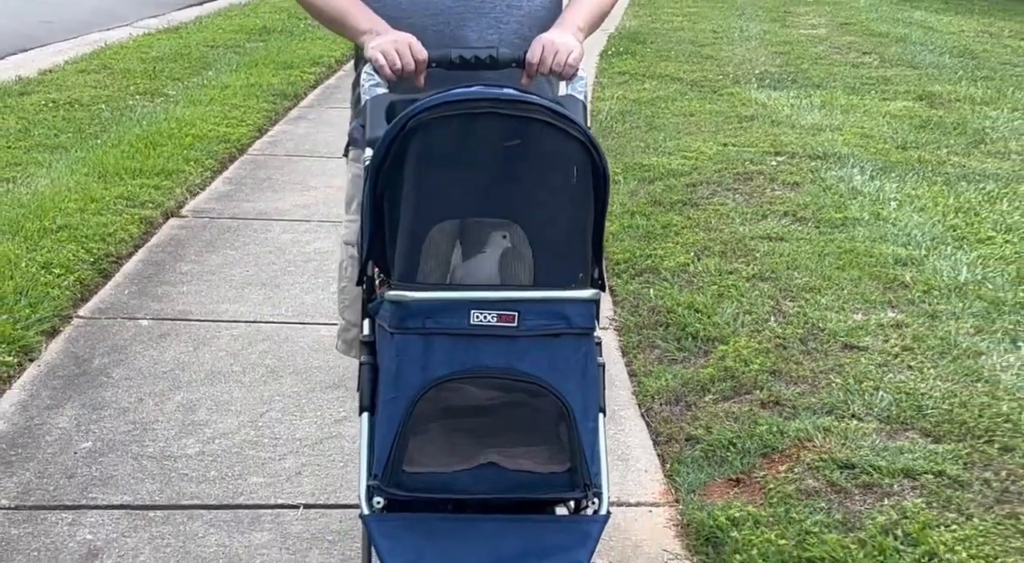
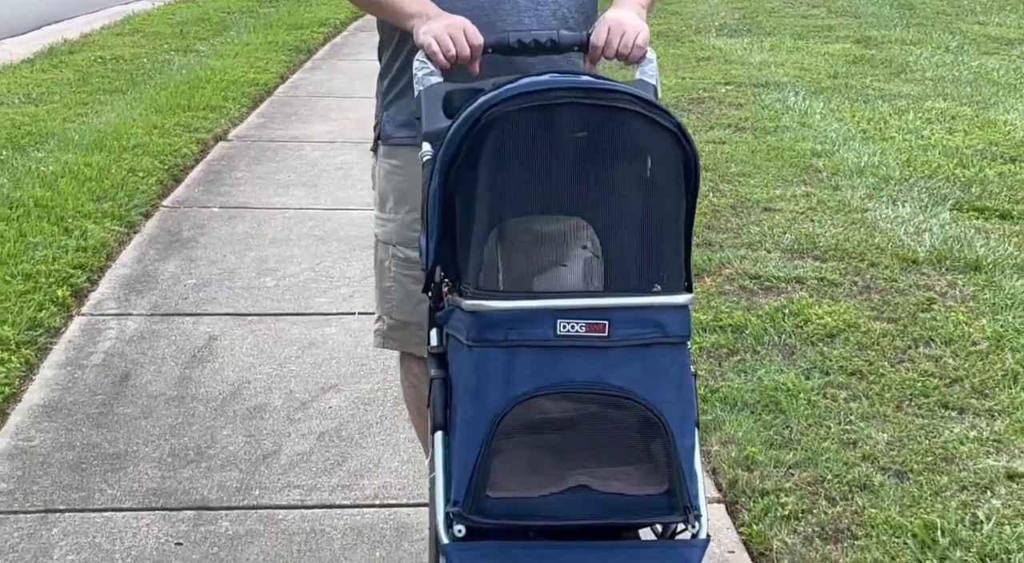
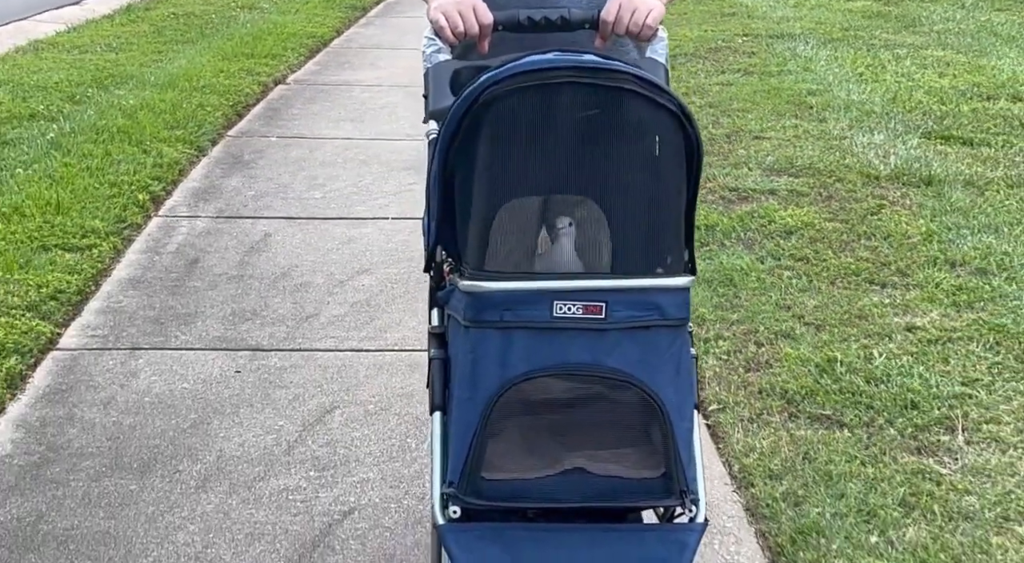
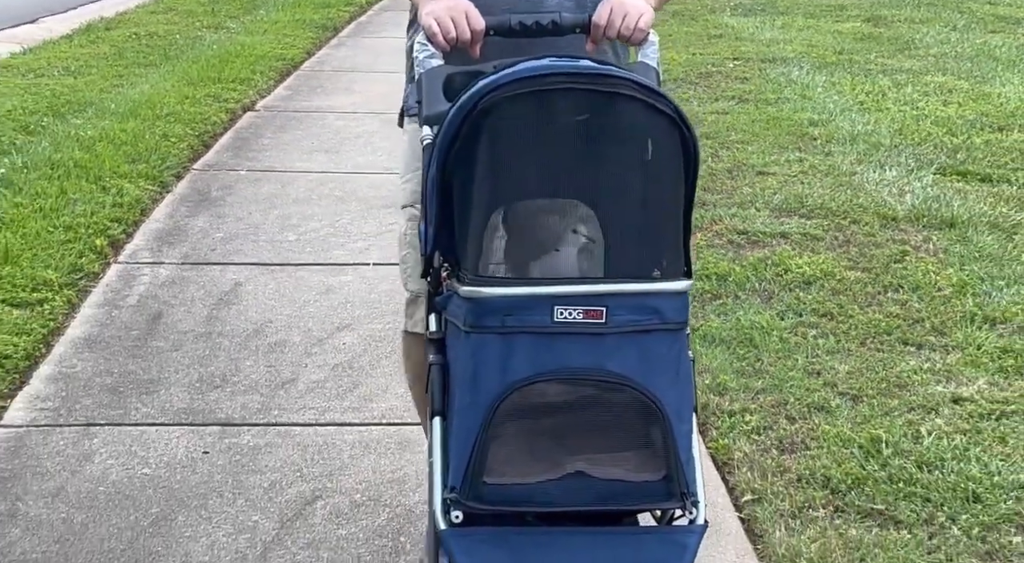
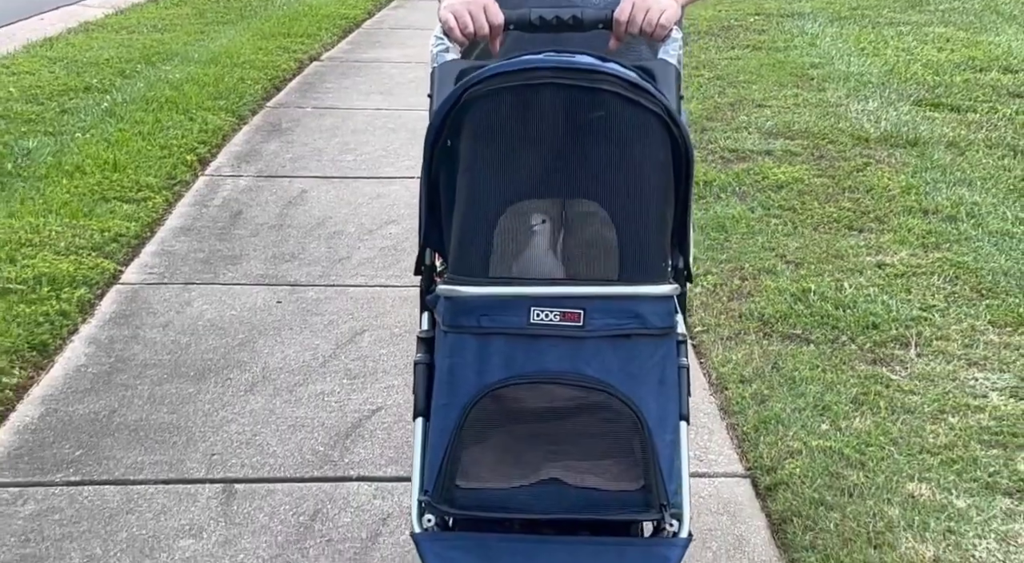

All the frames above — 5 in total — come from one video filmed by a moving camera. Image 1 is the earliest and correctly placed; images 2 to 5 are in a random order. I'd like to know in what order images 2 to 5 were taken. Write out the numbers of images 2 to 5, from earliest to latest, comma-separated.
2, 4, 3, 5
